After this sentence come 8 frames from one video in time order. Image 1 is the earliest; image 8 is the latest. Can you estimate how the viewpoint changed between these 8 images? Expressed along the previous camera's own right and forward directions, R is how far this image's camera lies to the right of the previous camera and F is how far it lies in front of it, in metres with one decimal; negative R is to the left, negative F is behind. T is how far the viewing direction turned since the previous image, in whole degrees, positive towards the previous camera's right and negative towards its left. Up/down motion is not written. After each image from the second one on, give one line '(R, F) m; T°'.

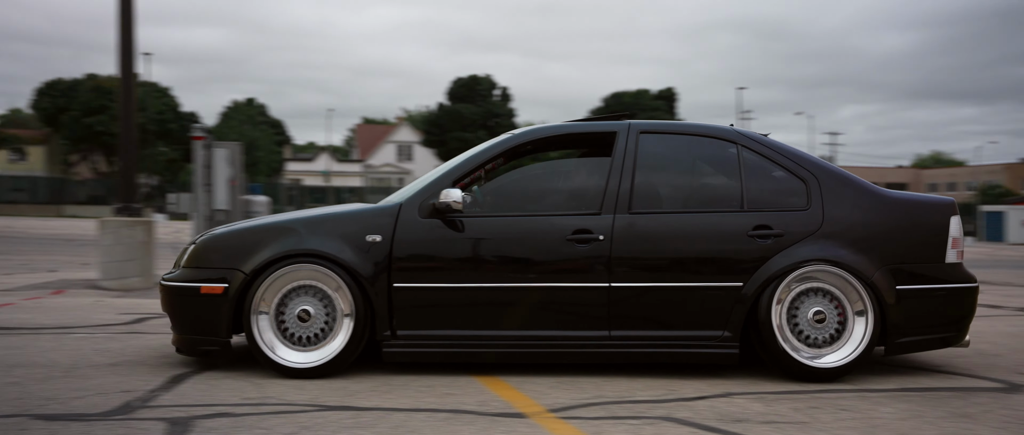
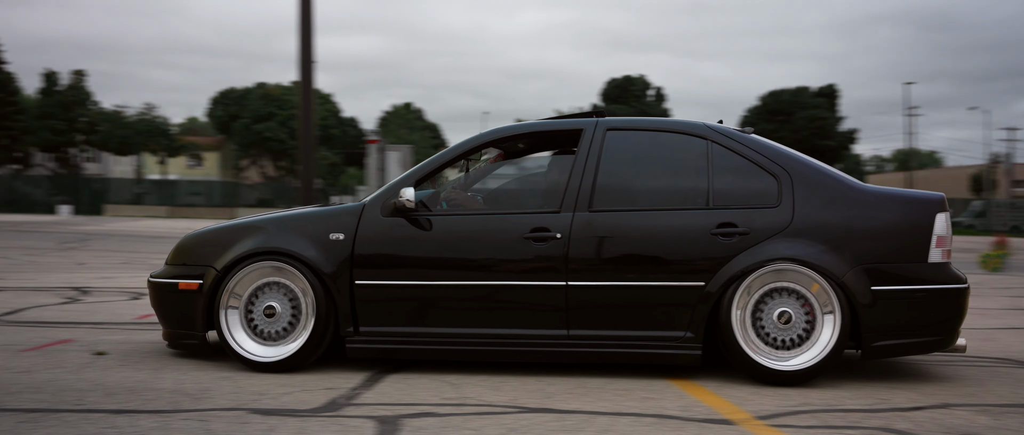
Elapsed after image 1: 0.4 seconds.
(+0.5, 0.0) m; -9°
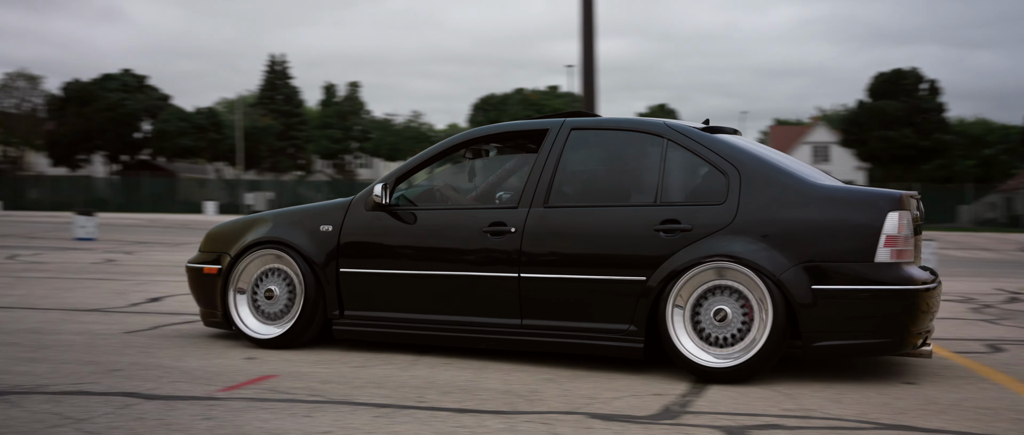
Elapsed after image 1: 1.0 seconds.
(+0.8, -0.1) m; -14°
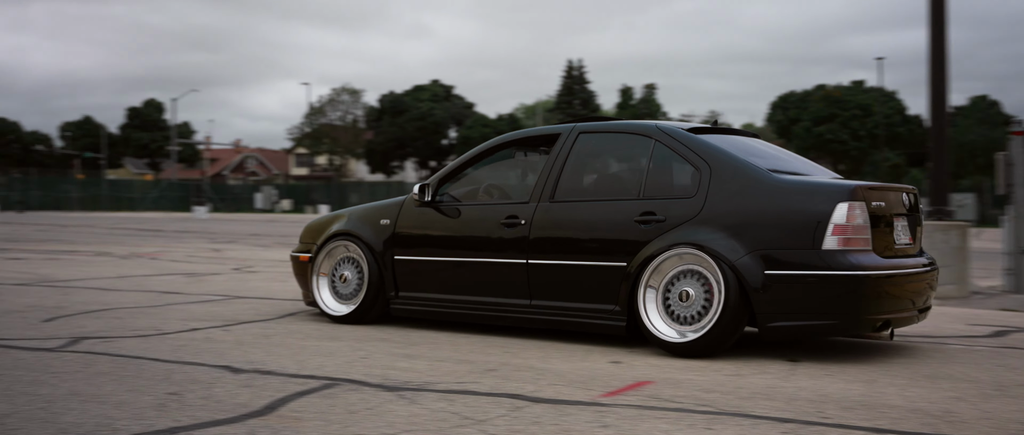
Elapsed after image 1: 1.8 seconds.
(+0.9, -0.3) m; -16°
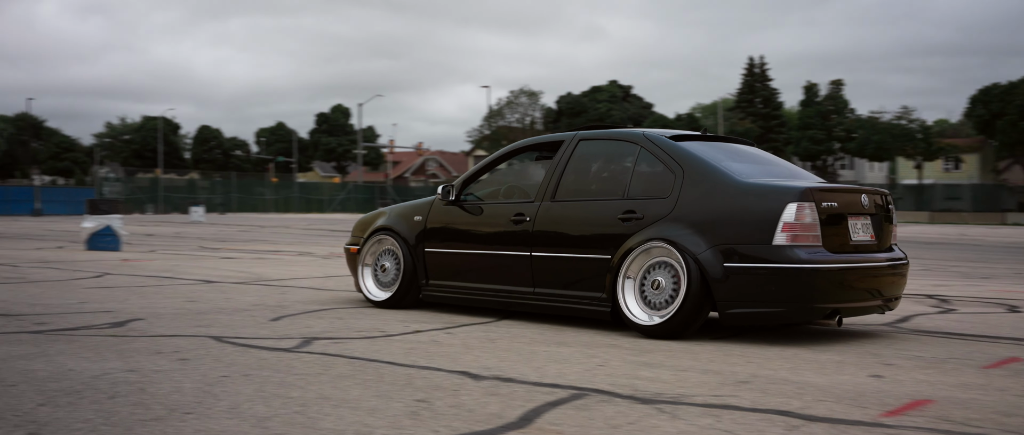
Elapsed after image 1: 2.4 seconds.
(+0.9, -0.4) m; -10°
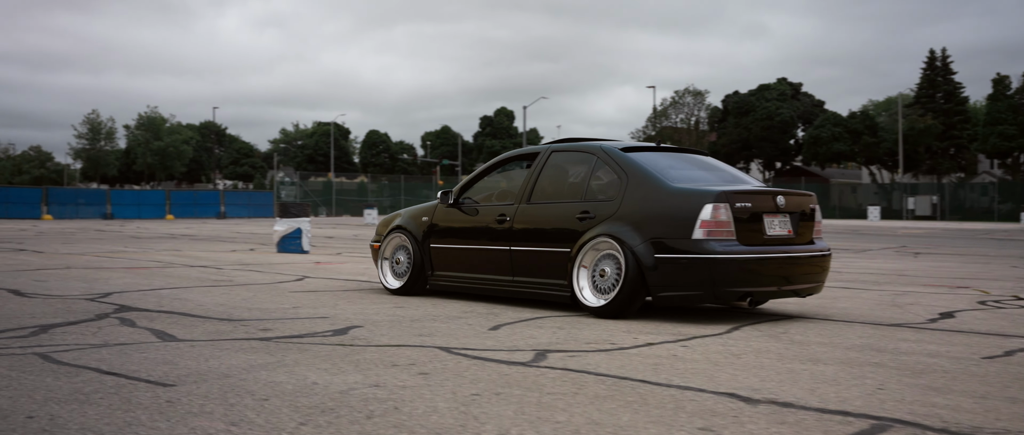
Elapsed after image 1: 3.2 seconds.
(-1.1, +0.9) m; -9°
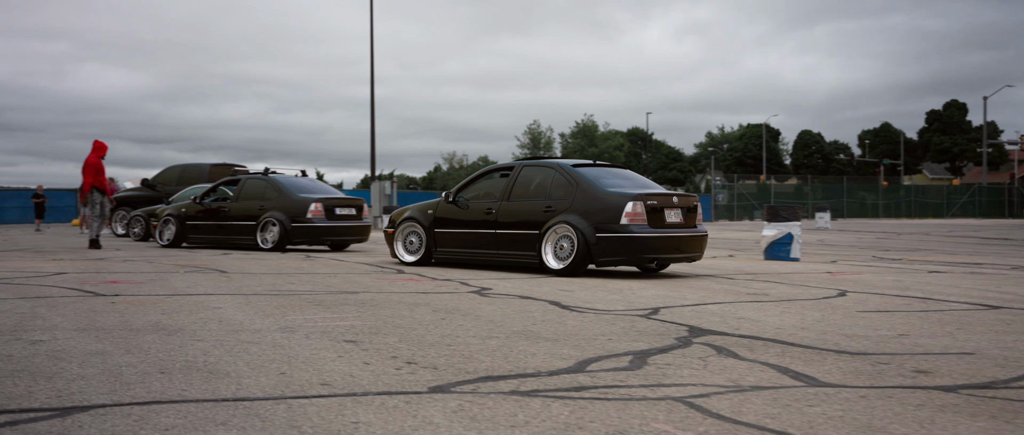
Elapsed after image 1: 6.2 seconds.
(-3.5, +3.1) m; -23°
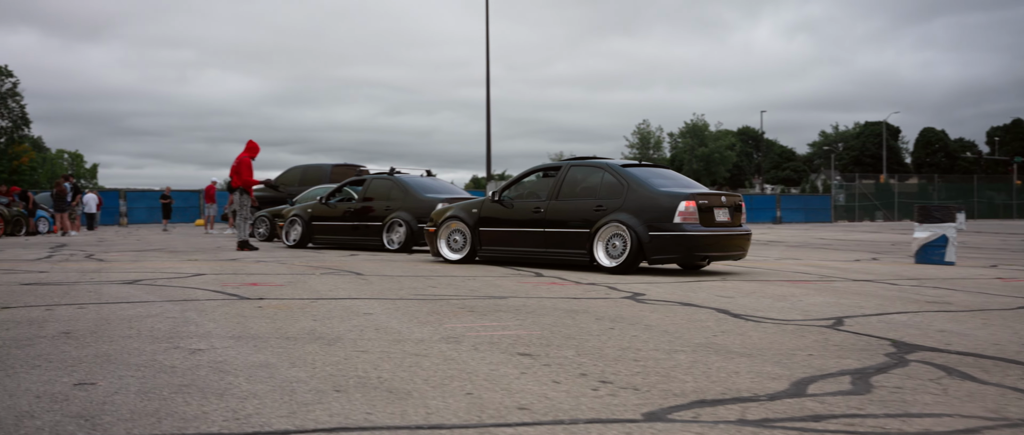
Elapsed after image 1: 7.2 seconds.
(-1.1, +1.4) m; -6°
